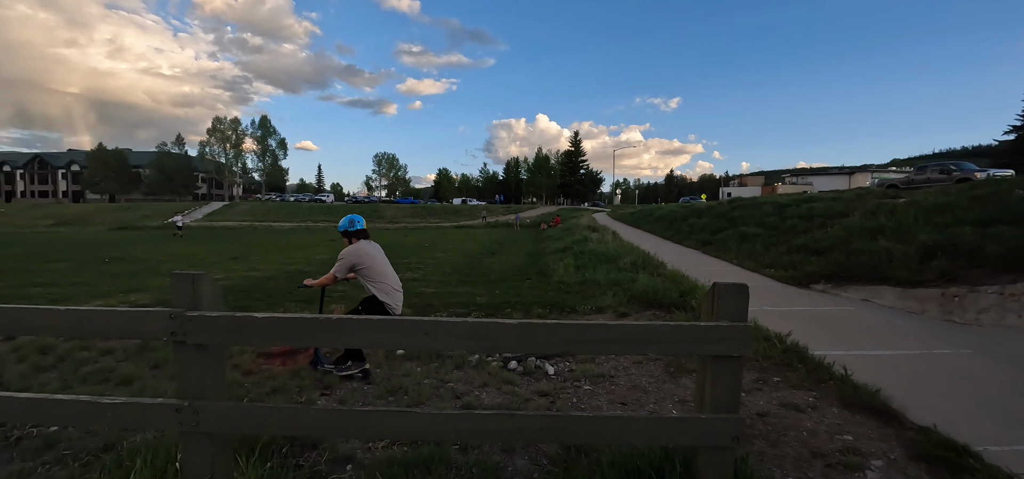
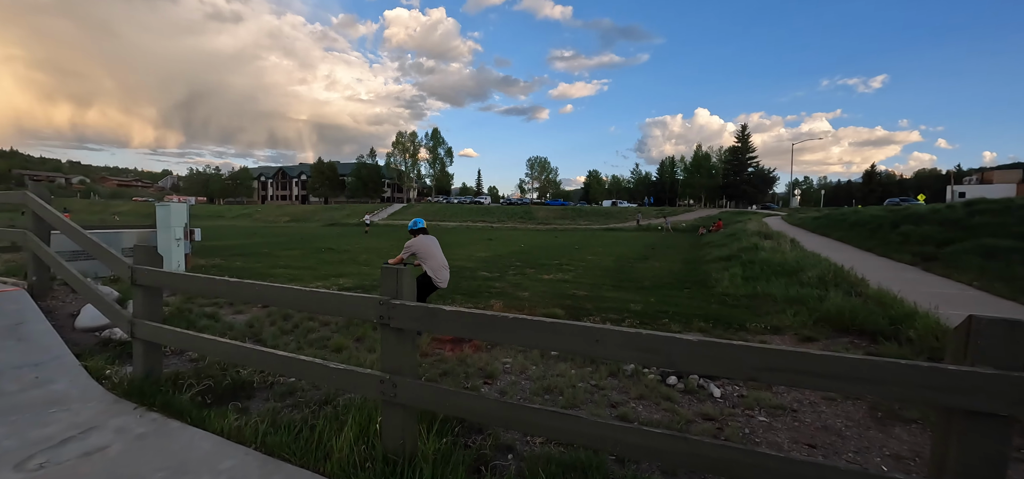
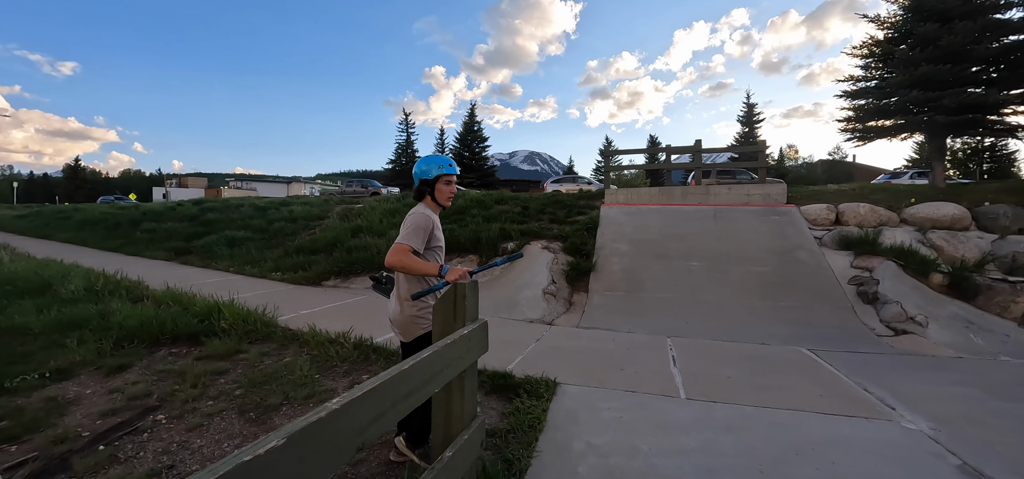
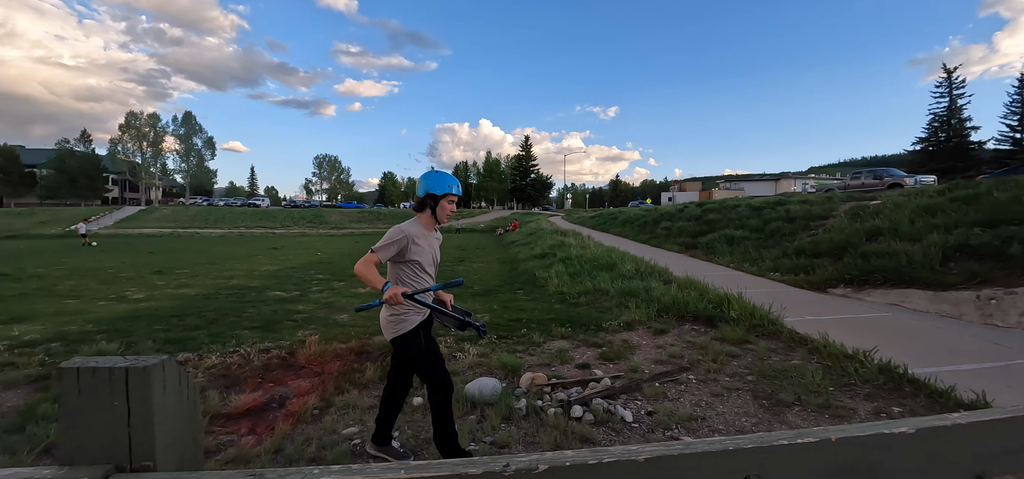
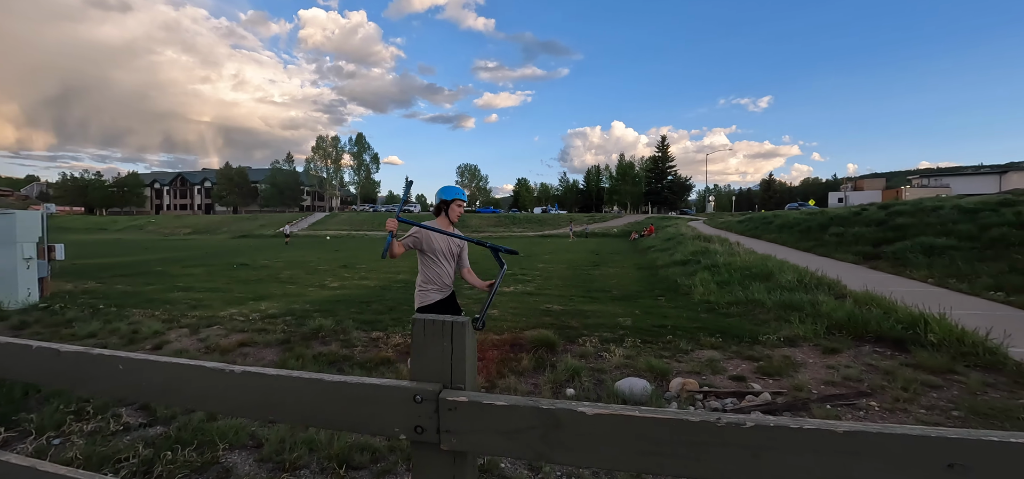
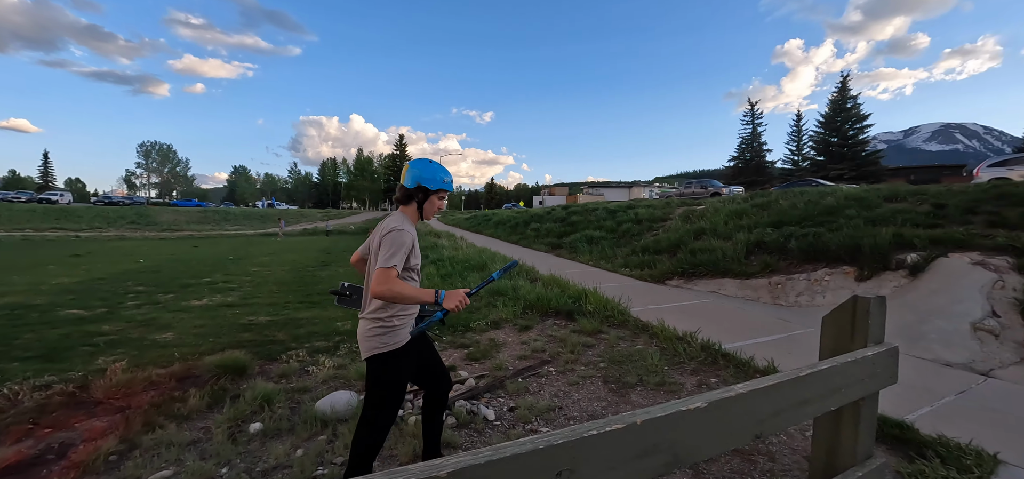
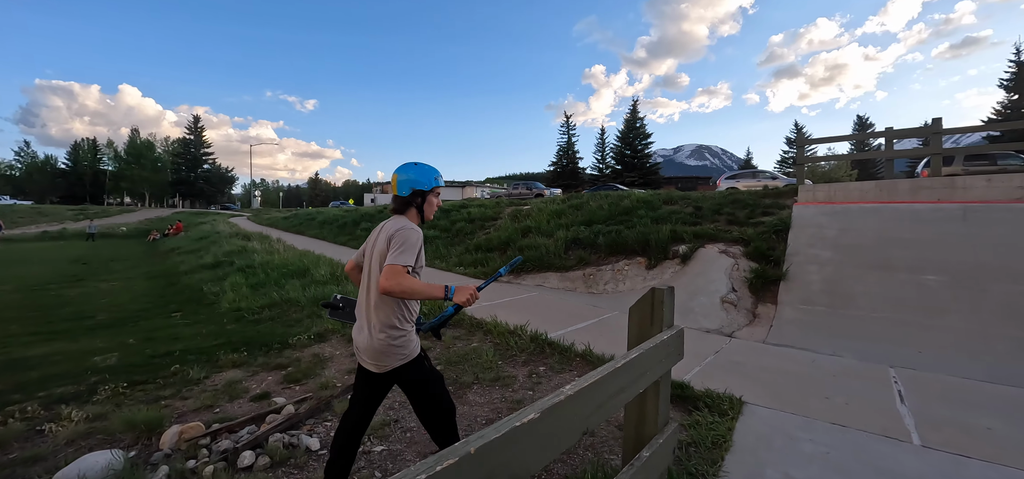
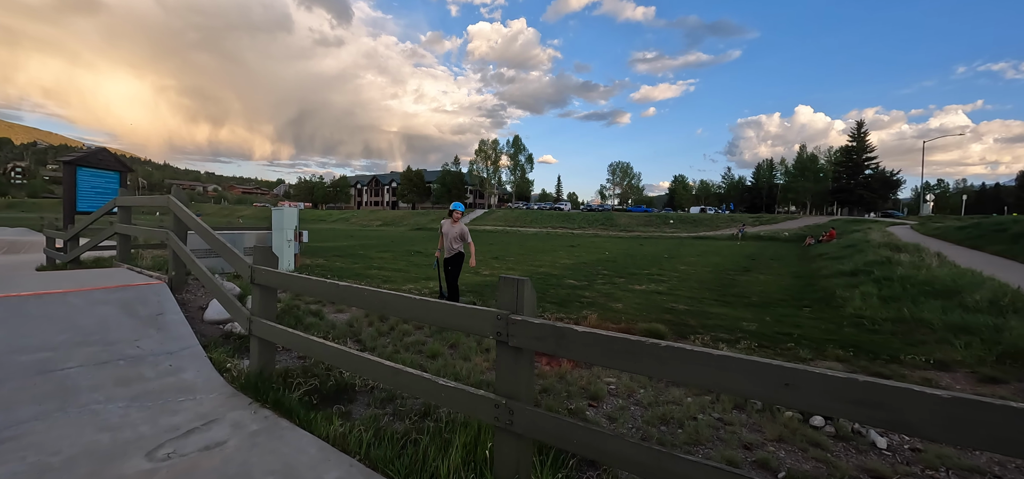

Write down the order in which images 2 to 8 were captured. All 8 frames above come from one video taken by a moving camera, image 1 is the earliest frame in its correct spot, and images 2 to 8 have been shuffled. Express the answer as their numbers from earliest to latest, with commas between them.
2, 8, 5, 4, 6, 7, 3
